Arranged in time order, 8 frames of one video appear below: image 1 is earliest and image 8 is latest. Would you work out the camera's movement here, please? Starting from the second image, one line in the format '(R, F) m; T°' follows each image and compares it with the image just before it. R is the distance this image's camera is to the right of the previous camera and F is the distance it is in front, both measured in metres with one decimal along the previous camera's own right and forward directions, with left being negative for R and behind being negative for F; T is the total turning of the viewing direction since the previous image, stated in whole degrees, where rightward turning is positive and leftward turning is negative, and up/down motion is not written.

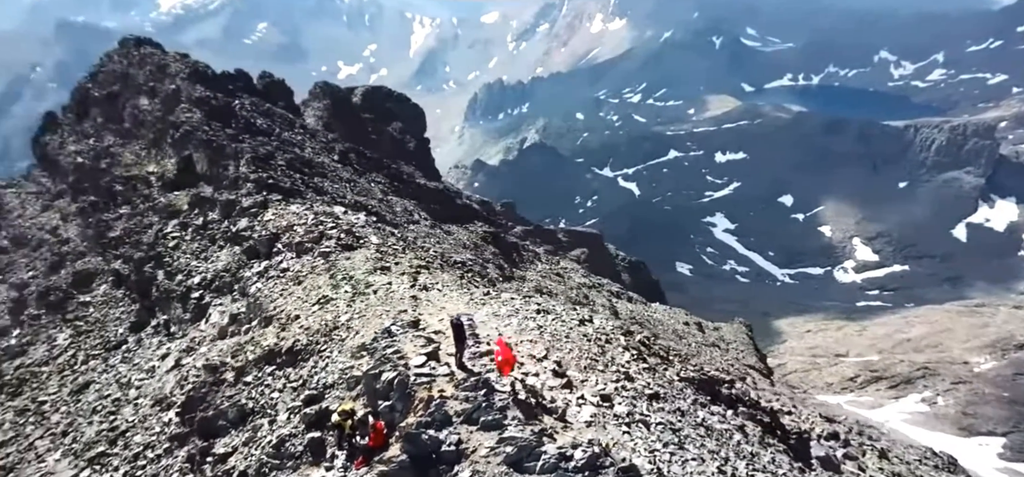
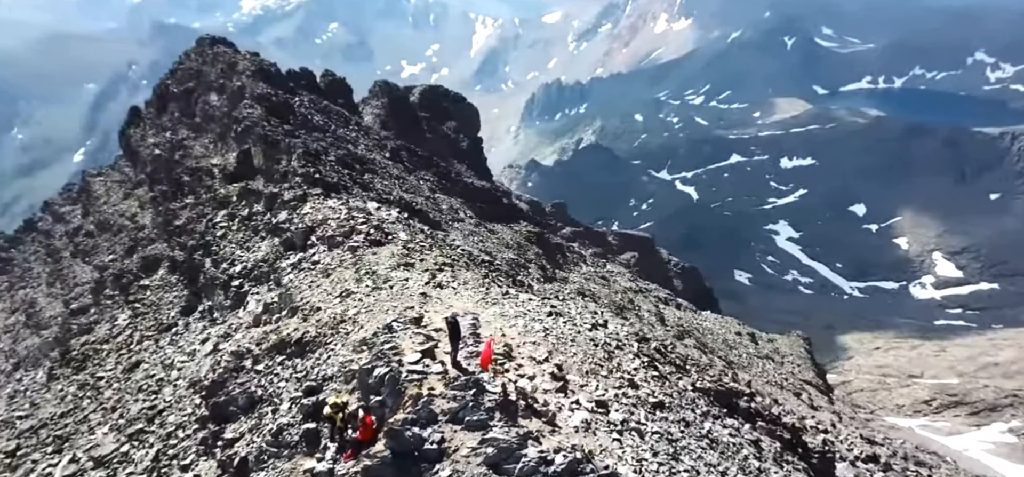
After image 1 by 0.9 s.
(+1.5, -0.1) m; -6°
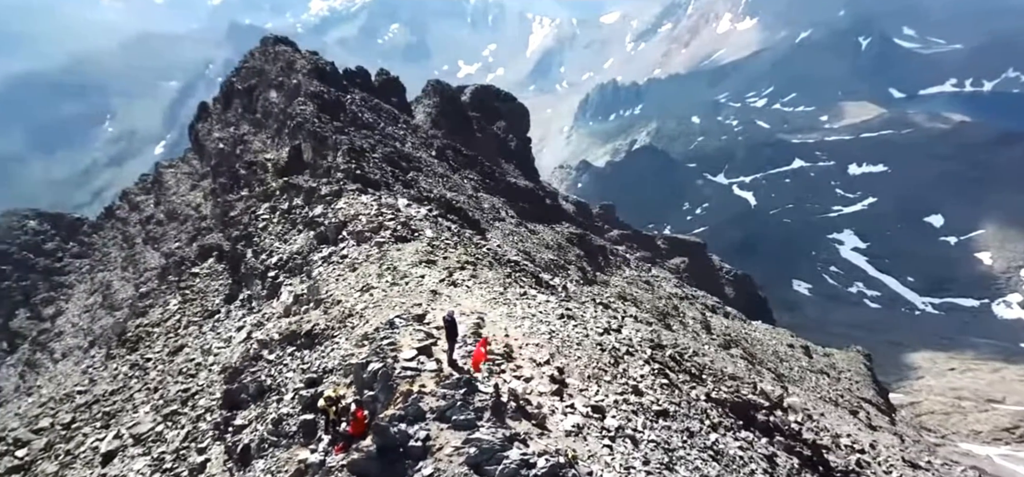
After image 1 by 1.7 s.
(+1.4, -0.1) m; -5°
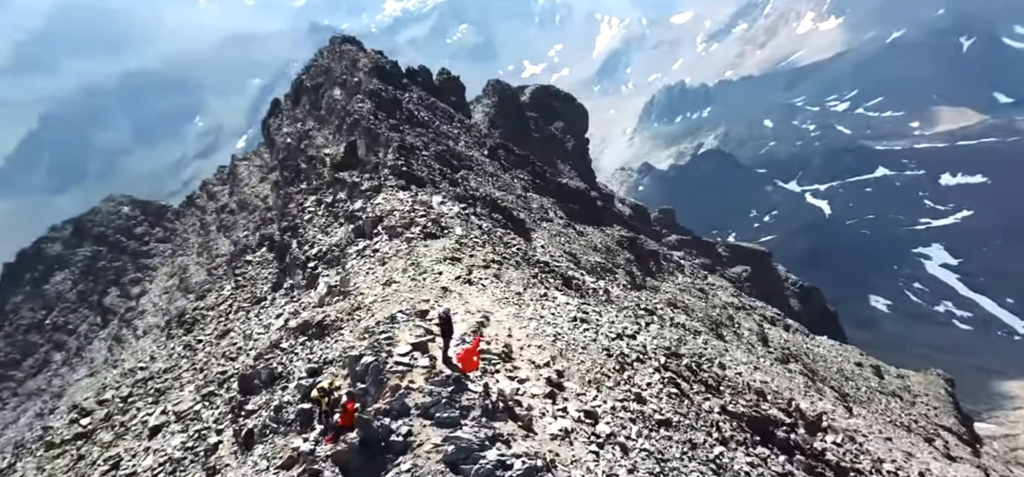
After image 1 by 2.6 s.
(+1.7, 0.0) m; -6°
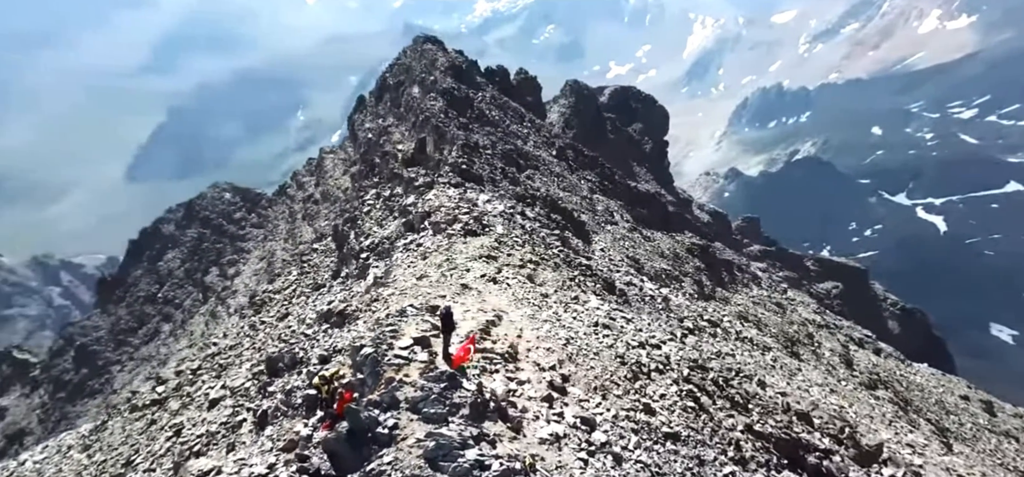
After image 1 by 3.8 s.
(+2.0, +0.2) m; -8°
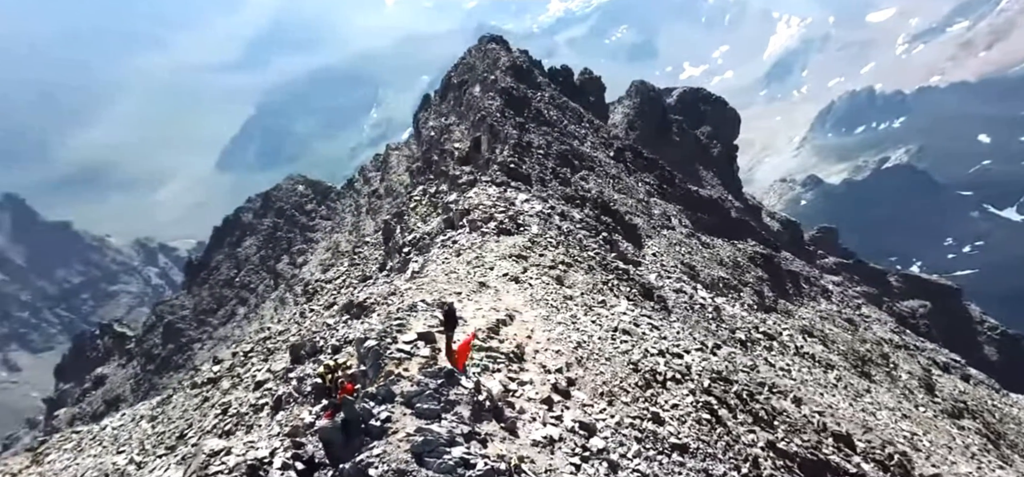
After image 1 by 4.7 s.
(+1.6, +0.1) m; -7°
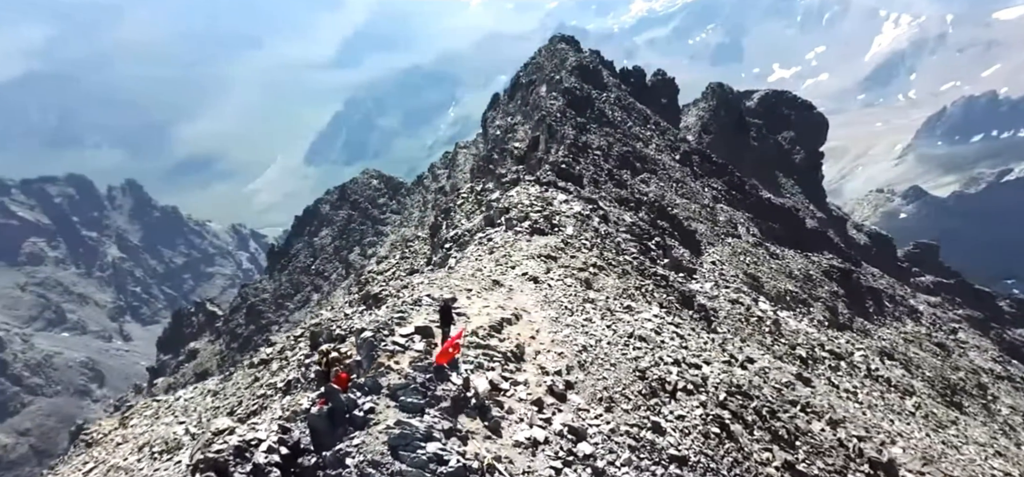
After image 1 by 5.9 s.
(+2.1, +0.3) m; -8°
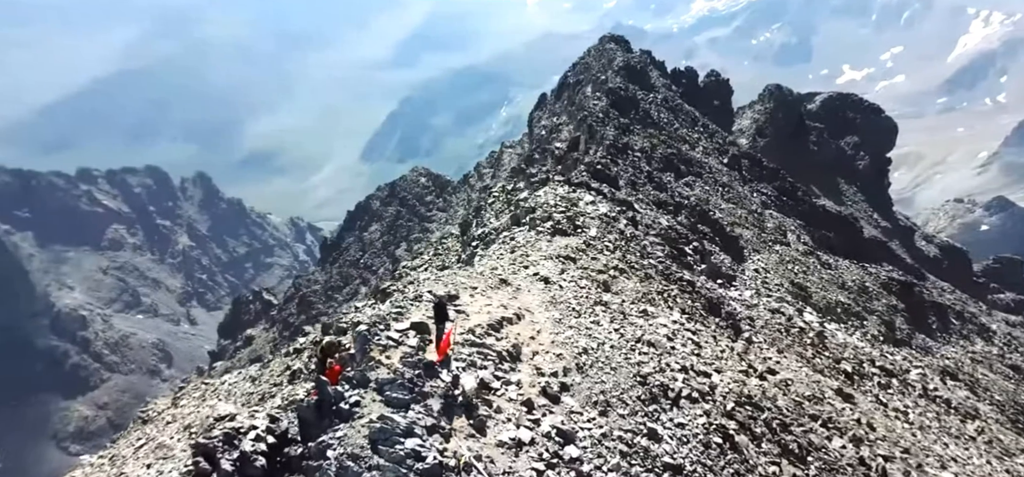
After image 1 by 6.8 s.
(+1.5, +0.3) m; -5°
